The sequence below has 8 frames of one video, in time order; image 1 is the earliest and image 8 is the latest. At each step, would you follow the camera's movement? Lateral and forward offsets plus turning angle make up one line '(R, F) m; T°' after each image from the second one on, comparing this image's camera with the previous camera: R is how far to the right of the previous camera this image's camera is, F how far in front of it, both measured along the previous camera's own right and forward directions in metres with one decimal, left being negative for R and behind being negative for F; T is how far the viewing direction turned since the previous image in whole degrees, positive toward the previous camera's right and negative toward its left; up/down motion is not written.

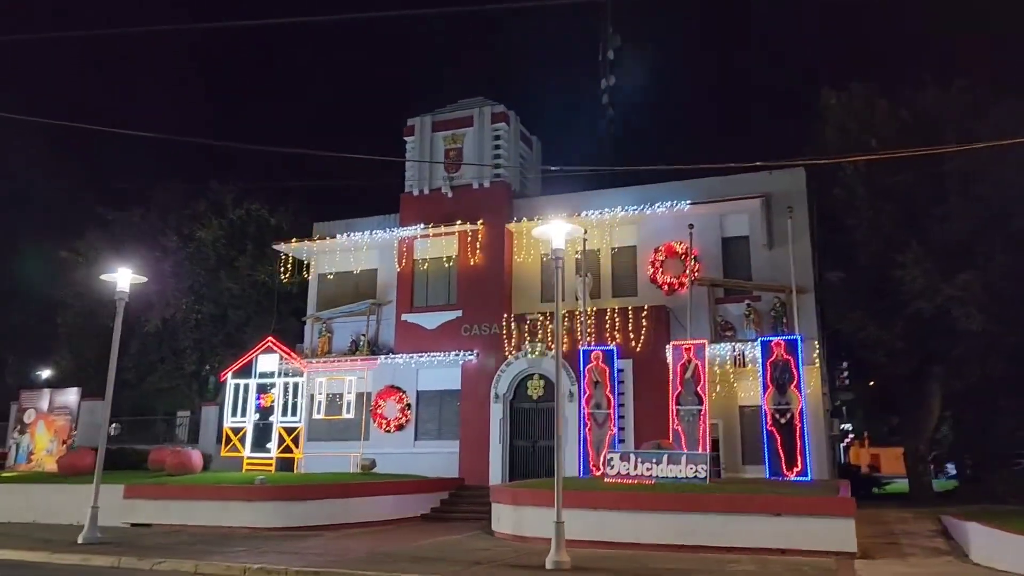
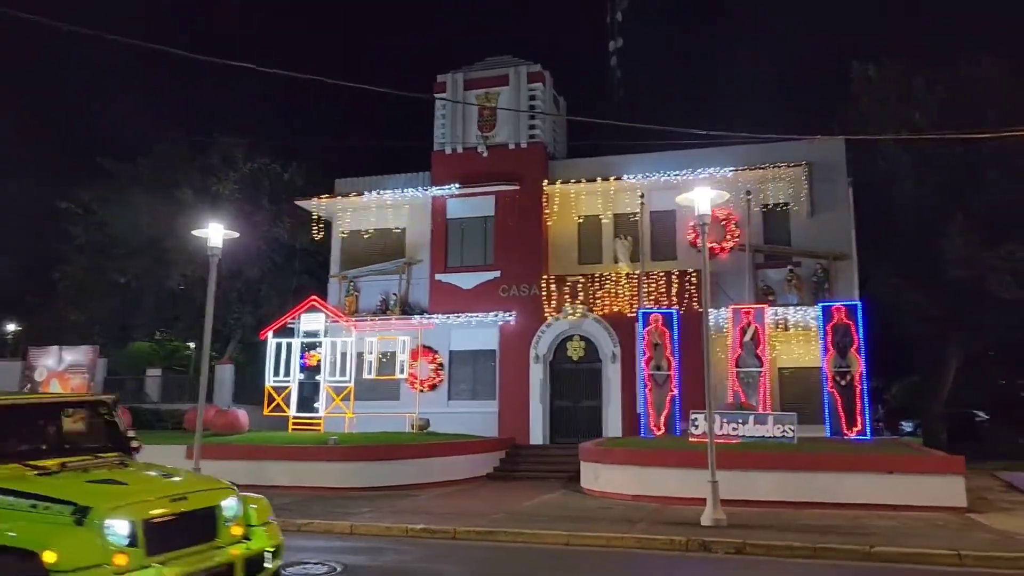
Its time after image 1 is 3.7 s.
(-2.9, +0.1) m; +5°
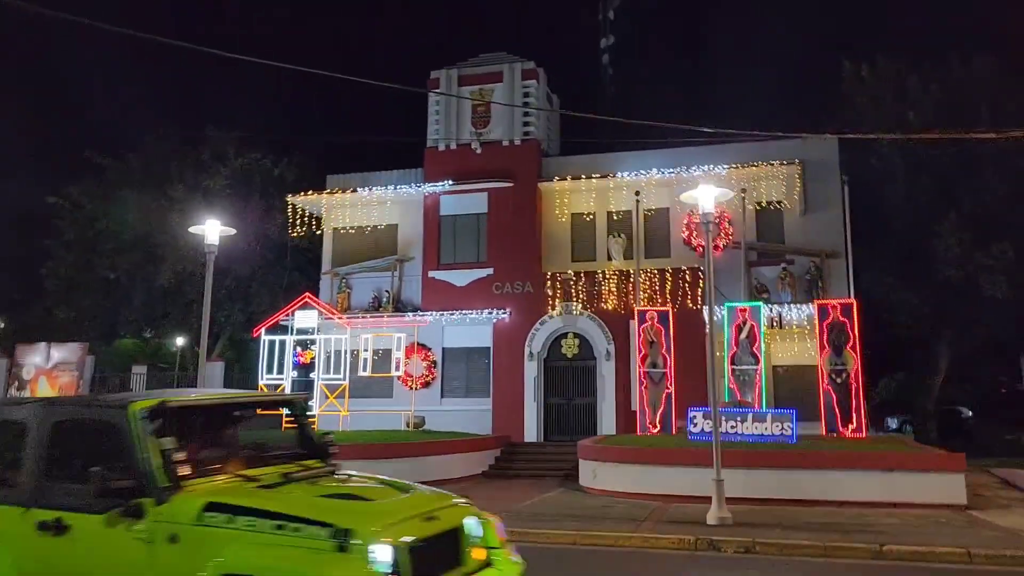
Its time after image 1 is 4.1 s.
(-0.3, +0.1) m; +1°
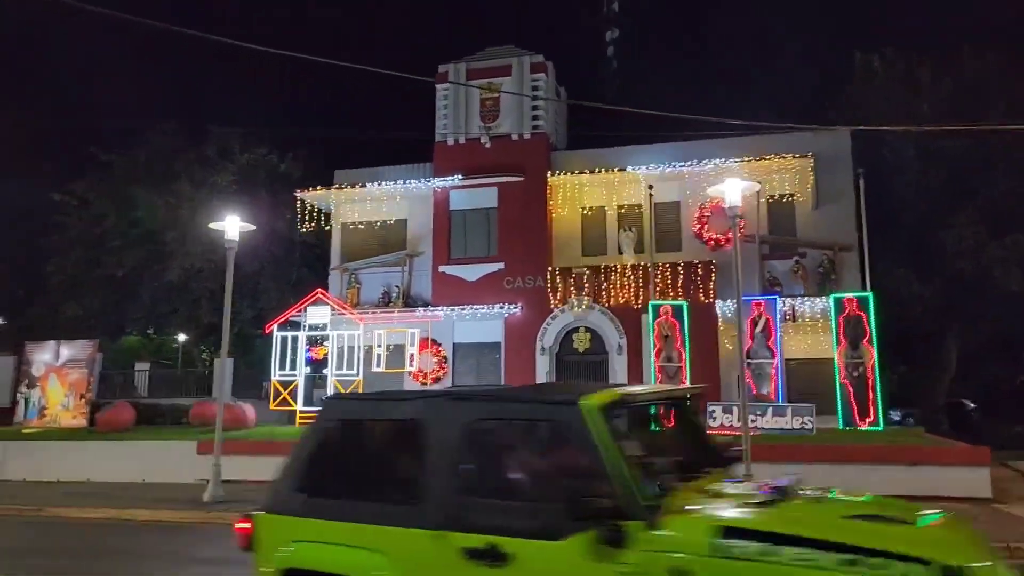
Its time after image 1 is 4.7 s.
(-0.4, 0.0) m; 0°
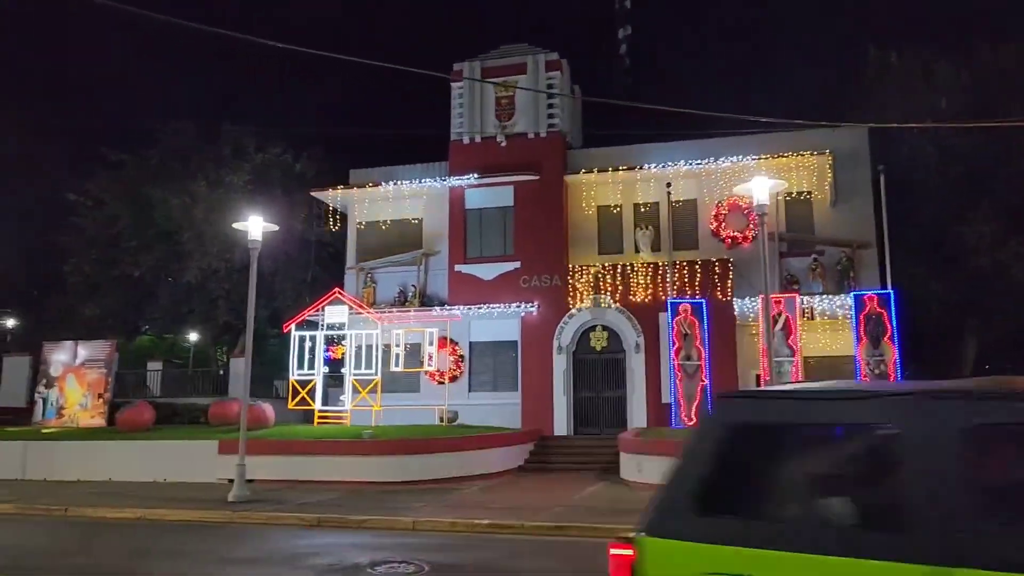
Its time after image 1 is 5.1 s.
(-0.3, 0.0) m; 0°
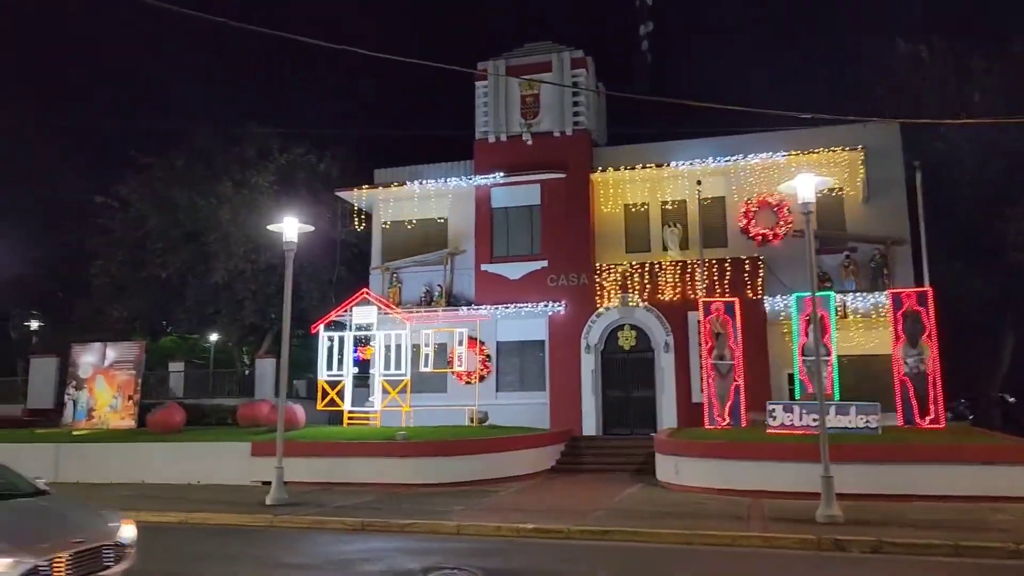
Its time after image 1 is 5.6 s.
(-0.4, +0.1) m; -1°
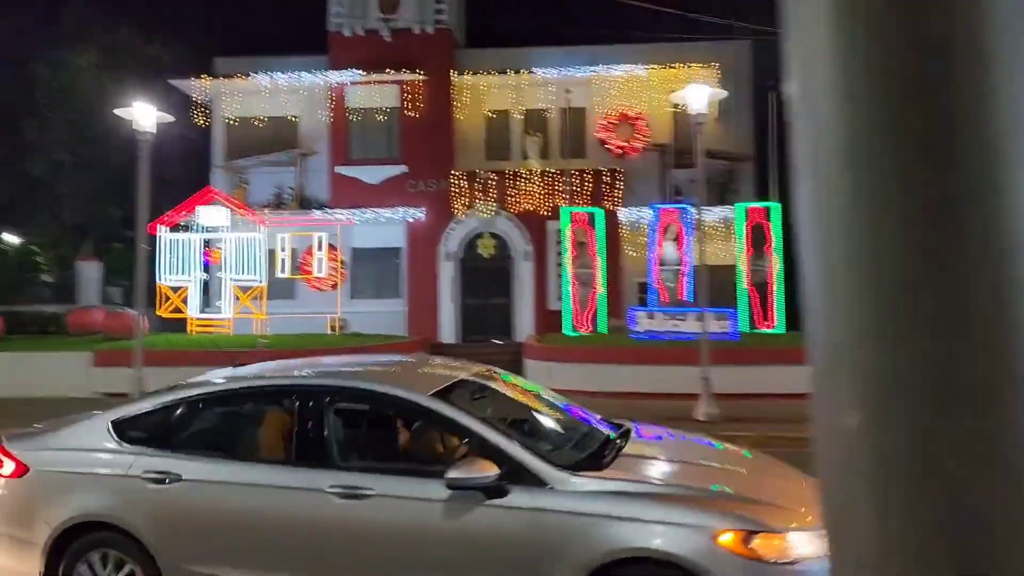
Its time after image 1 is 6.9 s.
(-0.9, +0.3) m; +12°
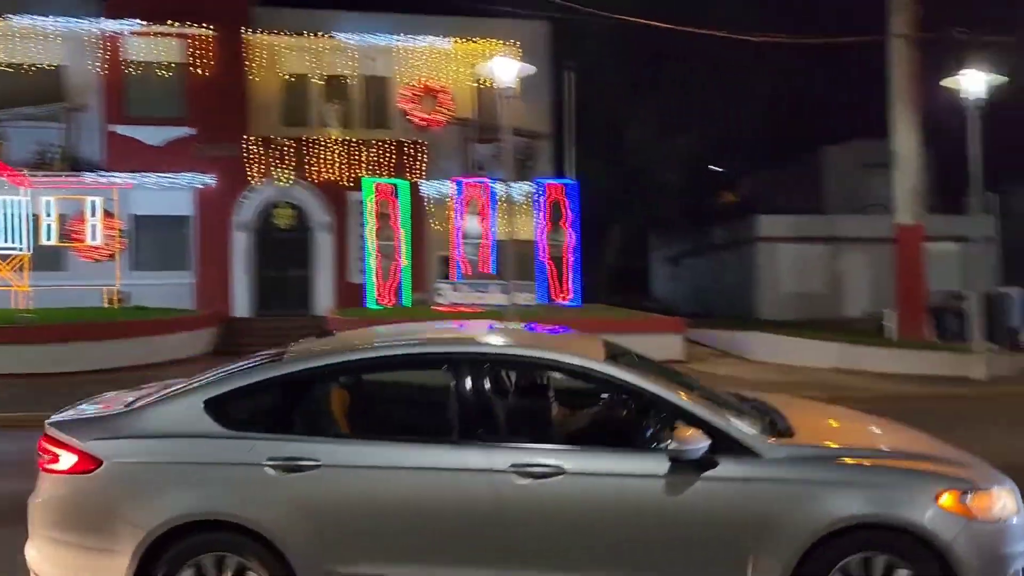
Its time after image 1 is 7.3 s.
(-0.2, 0.0) m; +15°
